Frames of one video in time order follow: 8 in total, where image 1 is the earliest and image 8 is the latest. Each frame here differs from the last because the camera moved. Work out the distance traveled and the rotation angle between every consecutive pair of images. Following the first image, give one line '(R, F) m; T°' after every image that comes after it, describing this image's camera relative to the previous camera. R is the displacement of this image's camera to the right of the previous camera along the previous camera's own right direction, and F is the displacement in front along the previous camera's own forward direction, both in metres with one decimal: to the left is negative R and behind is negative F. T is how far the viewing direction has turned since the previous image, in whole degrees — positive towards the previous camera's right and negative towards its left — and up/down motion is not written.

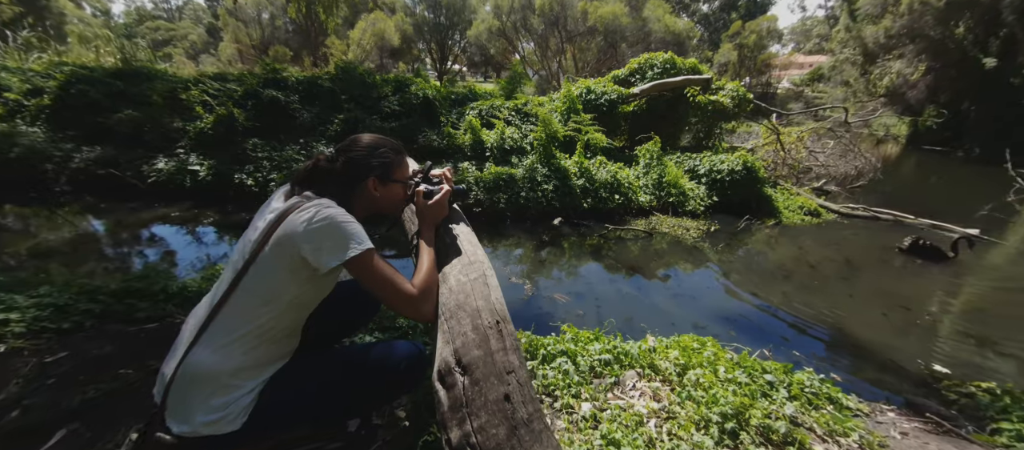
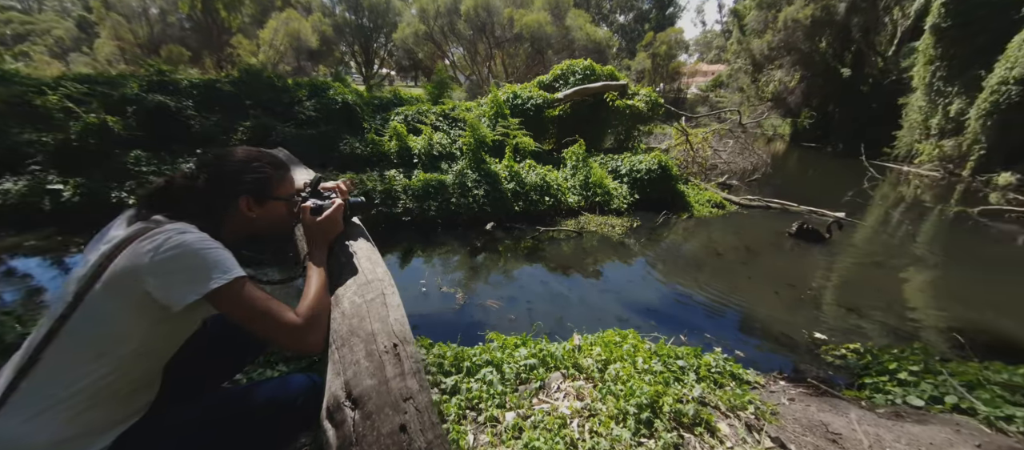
(0.0, 0.0) m; +10°
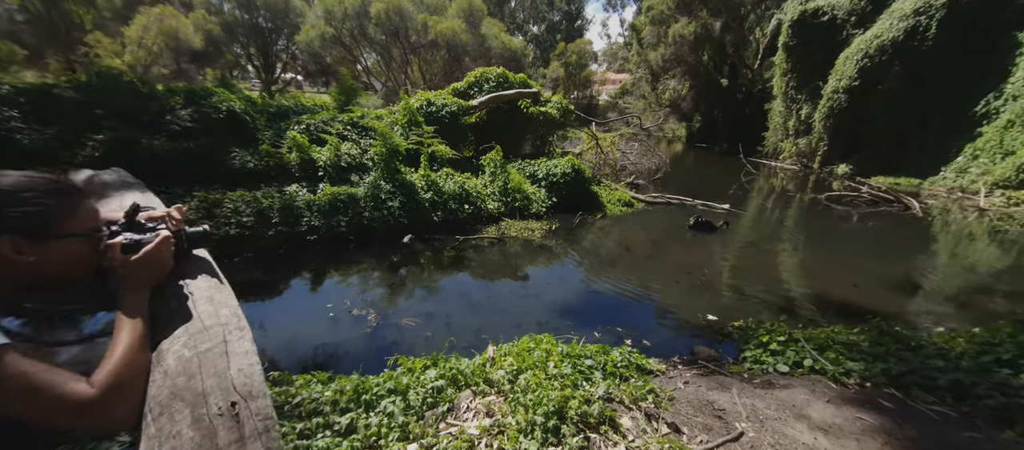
(+0.1, 0.0) m; +11°
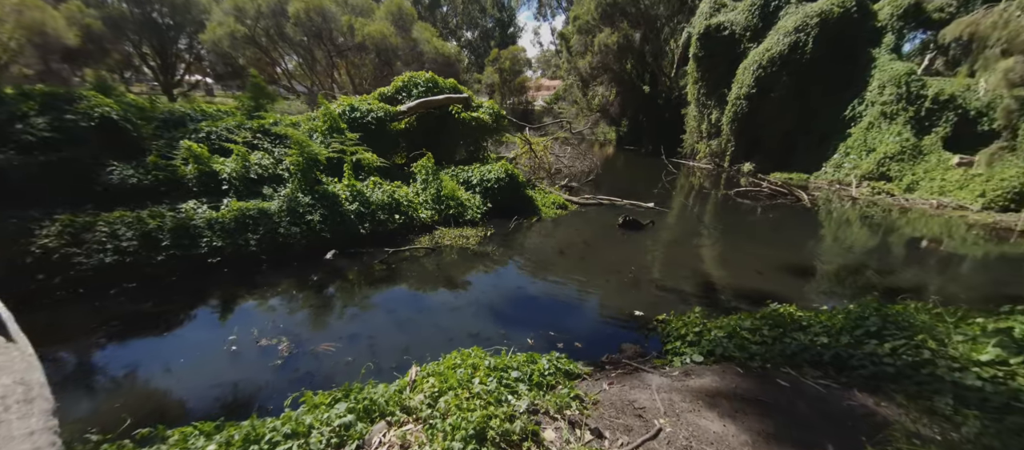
(+0.1, 0.0) m; +9°
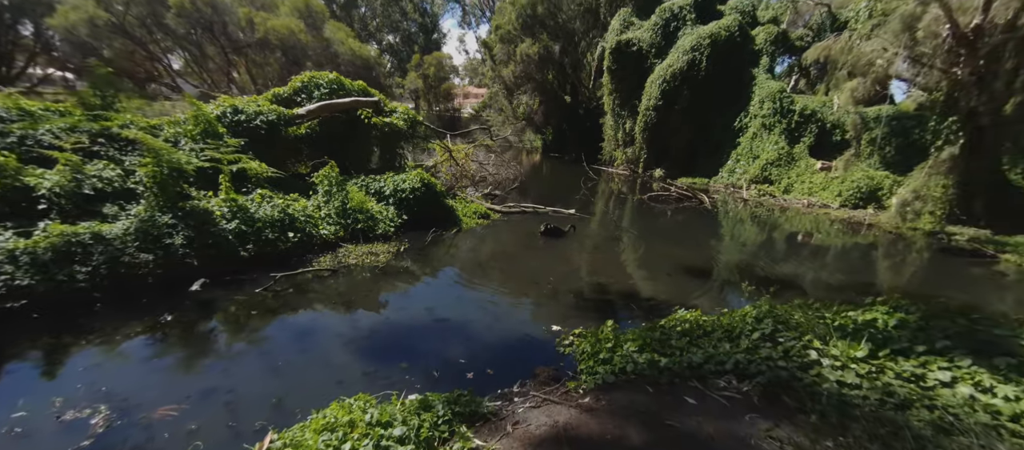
(+0.2, +0.3) m; +10°
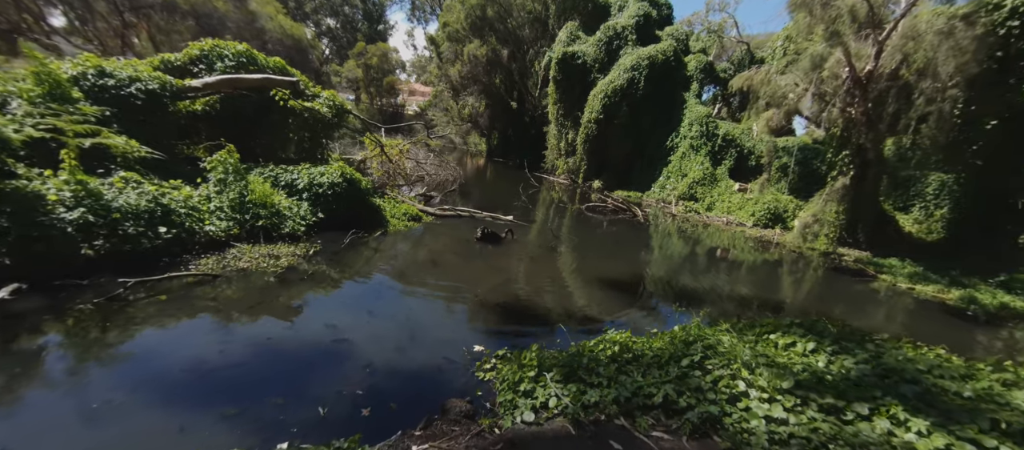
(+0.2, +0.5) m; +9°
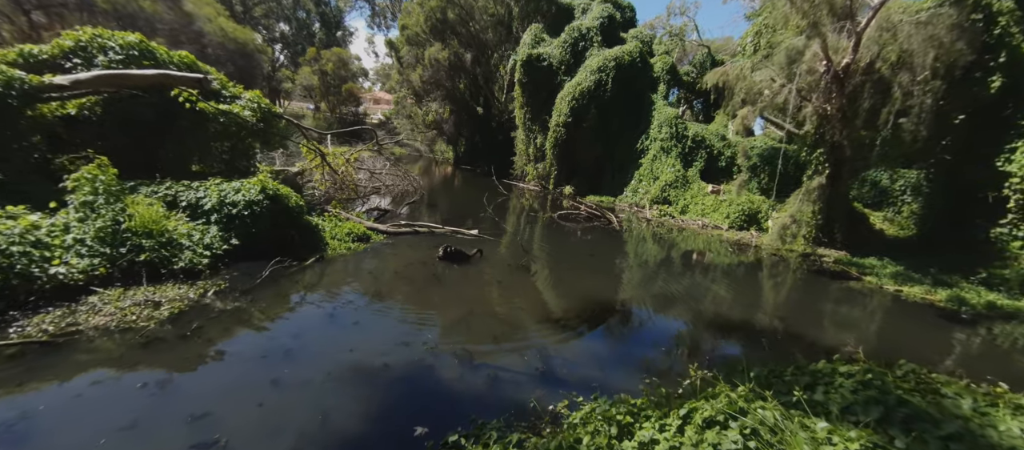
(+0.2, +1.4) m; +4°
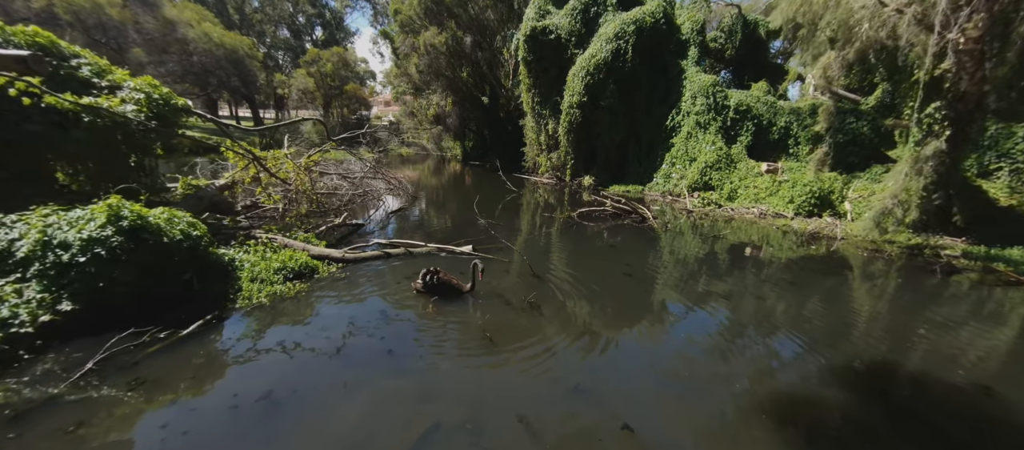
(+0.3, +2.8) m; -3°
